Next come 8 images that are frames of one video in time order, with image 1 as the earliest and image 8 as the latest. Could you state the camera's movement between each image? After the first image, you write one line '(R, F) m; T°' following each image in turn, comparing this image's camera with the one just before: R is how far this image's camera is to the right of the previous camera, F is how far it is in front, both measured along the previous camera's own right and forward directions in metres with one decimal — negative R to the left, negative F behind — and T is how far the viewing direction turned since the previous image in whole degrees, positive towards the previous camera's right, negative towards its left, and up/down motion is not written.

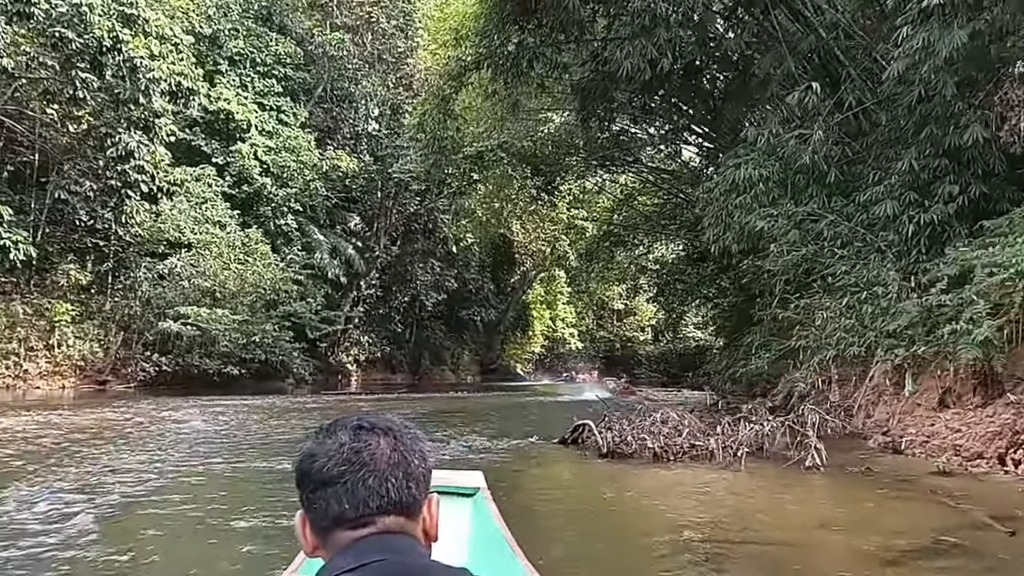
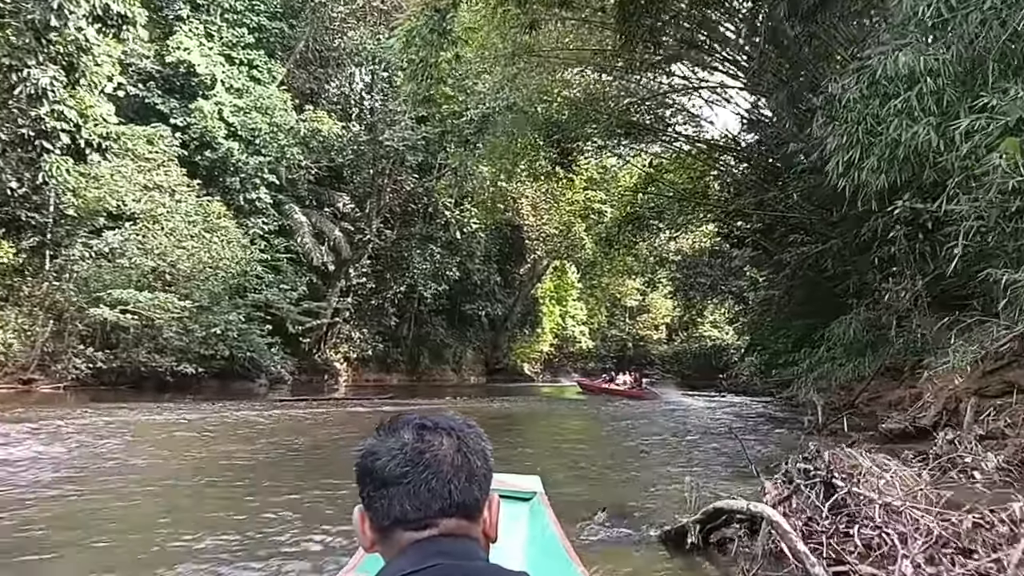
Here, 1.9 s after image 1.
(-0.1, +3.1) m; 0°
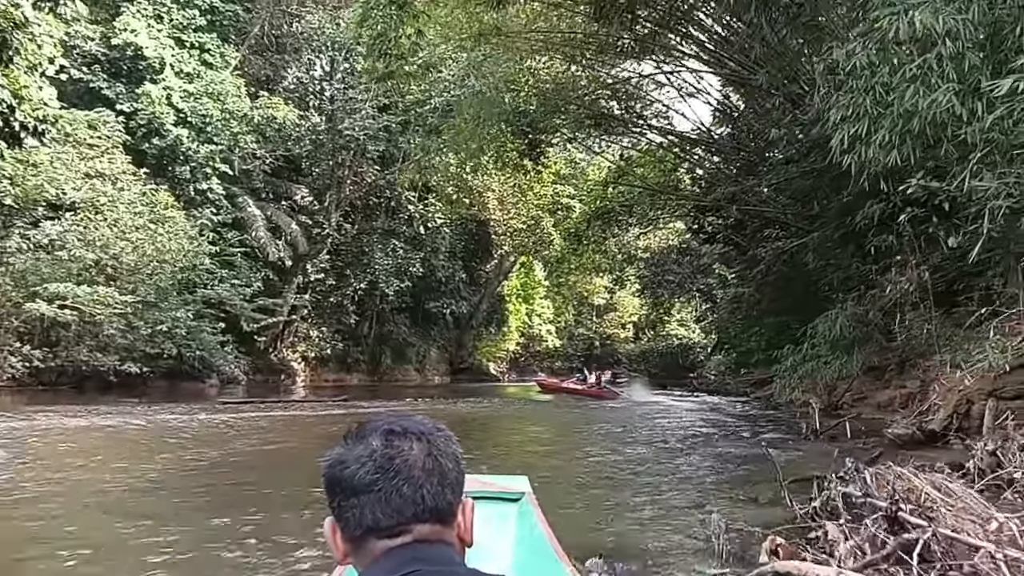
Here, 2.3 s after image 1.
(0.0, +0.7) m; +2°
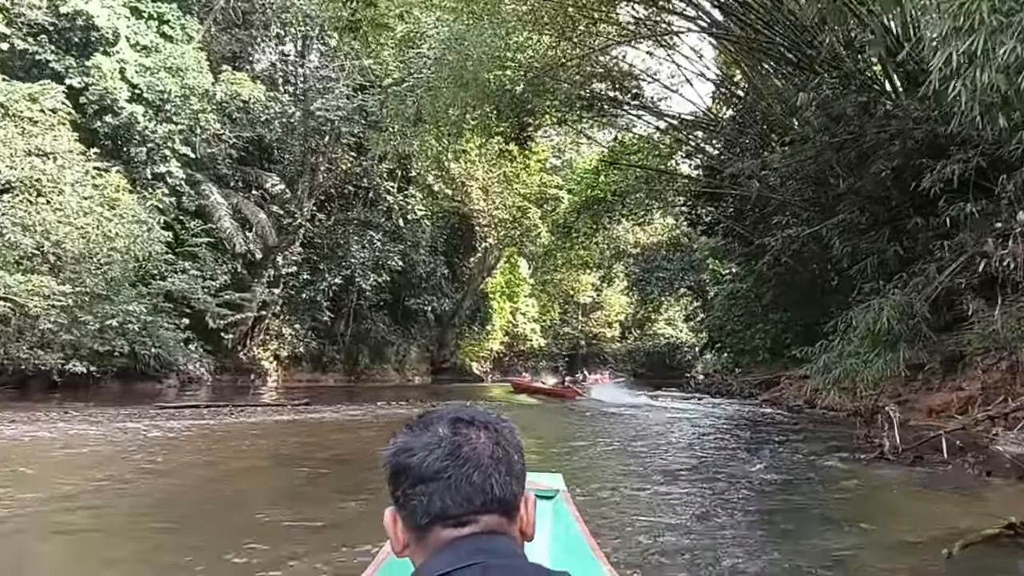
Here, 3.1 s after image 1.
(0.0, +1.3) m; +1°
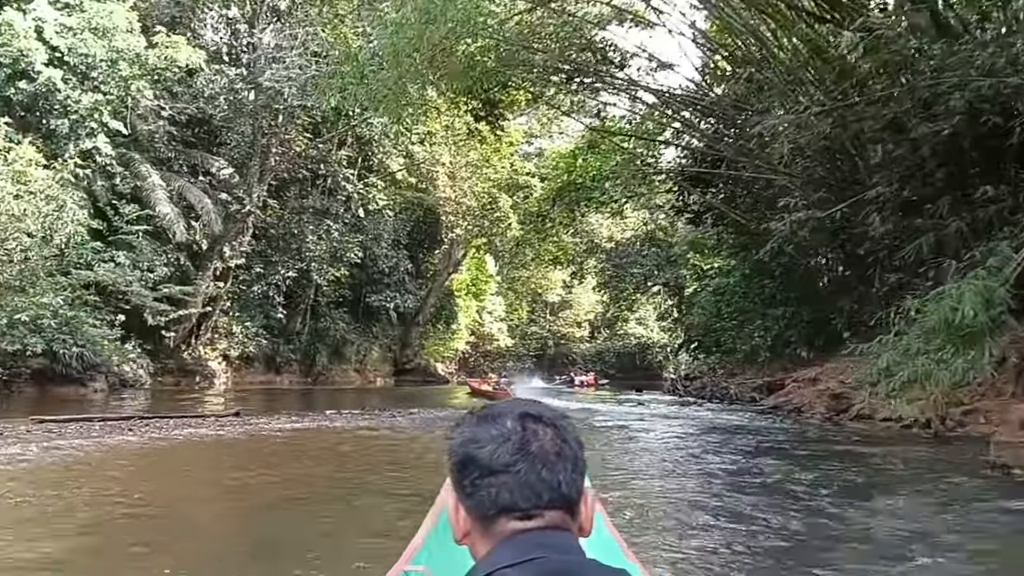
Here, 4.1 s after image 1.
(-0.1, +1.6) m; +2°
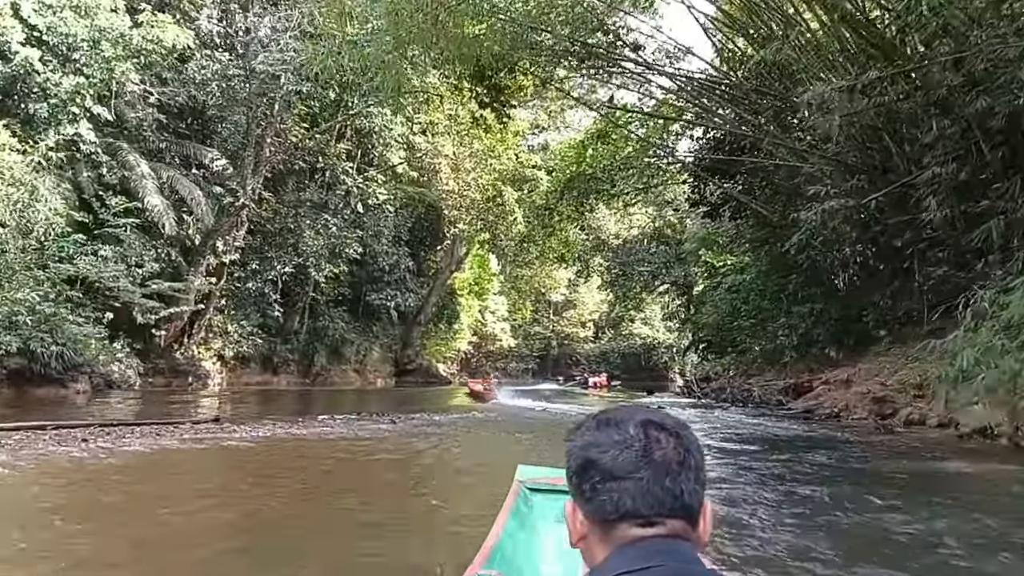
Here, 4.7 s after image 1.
(-0.1, +0.8) m; 0°
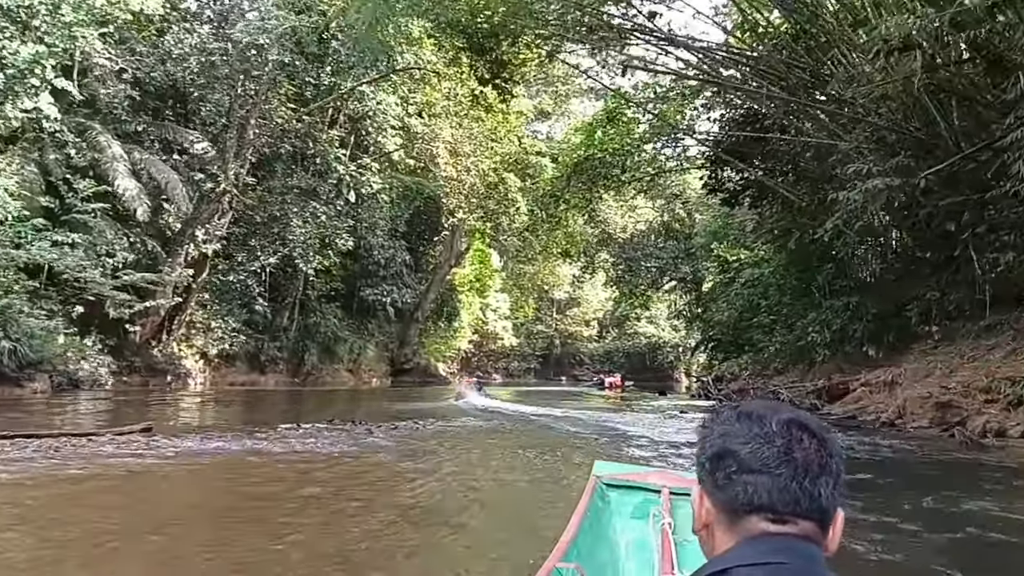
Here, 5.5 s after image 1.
(0.0, +1.2) m; 0°
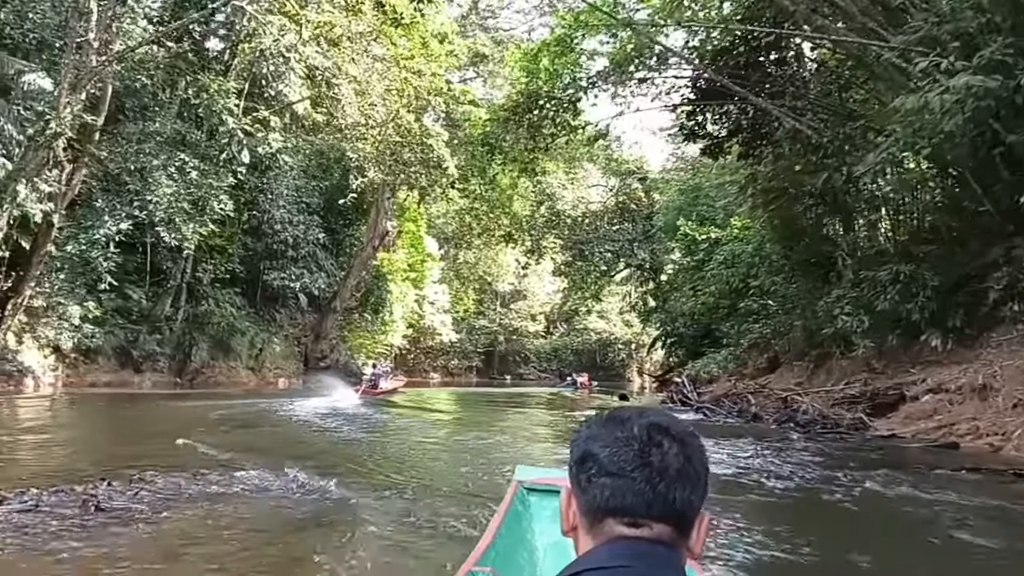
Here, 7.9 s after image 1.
(+0.3, +3.4) m; +3°
